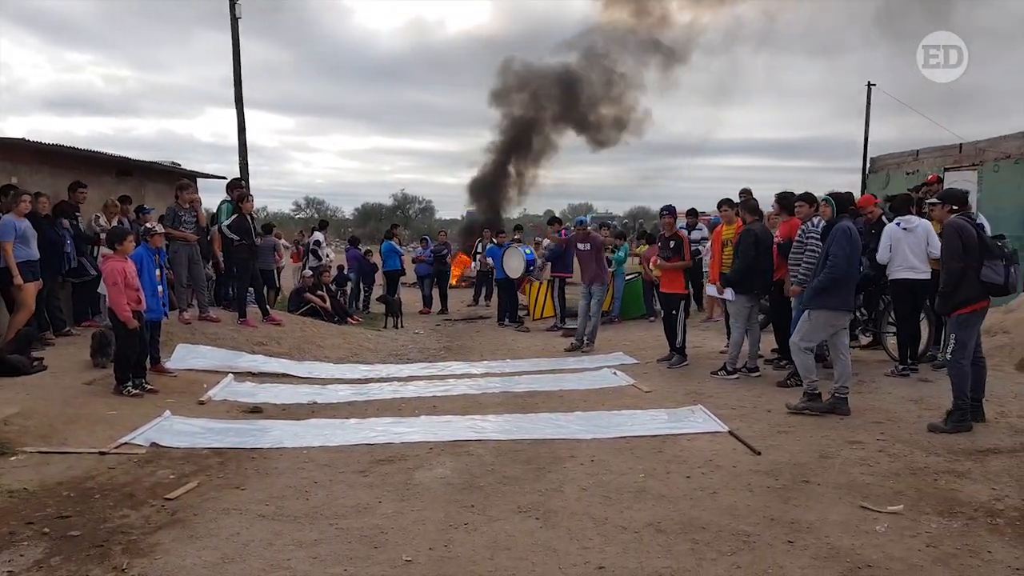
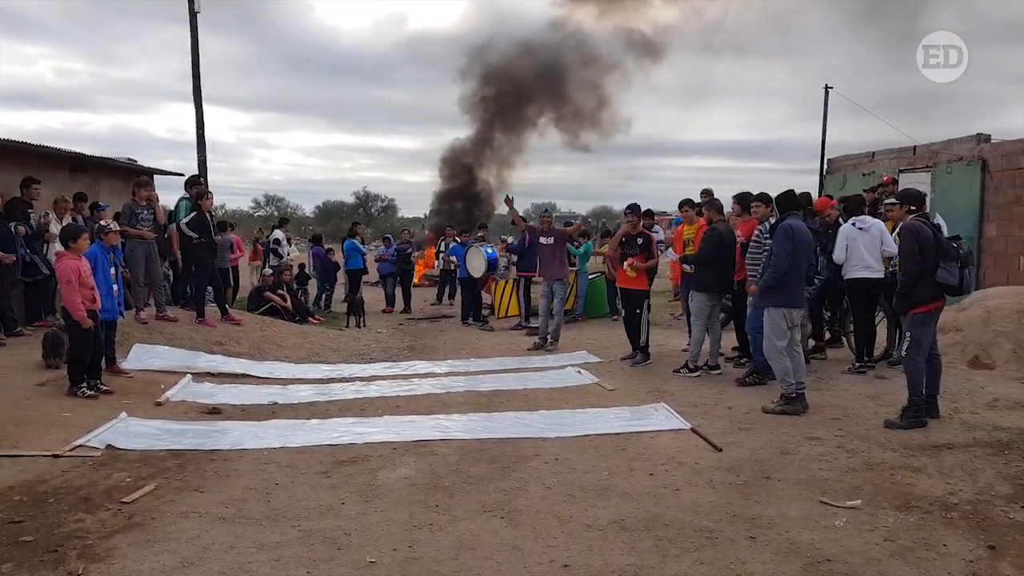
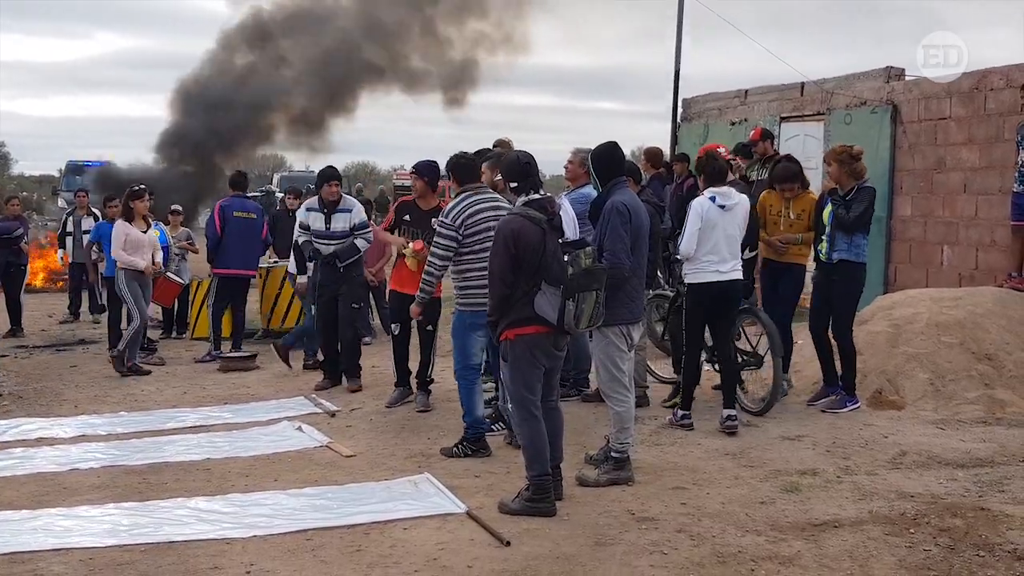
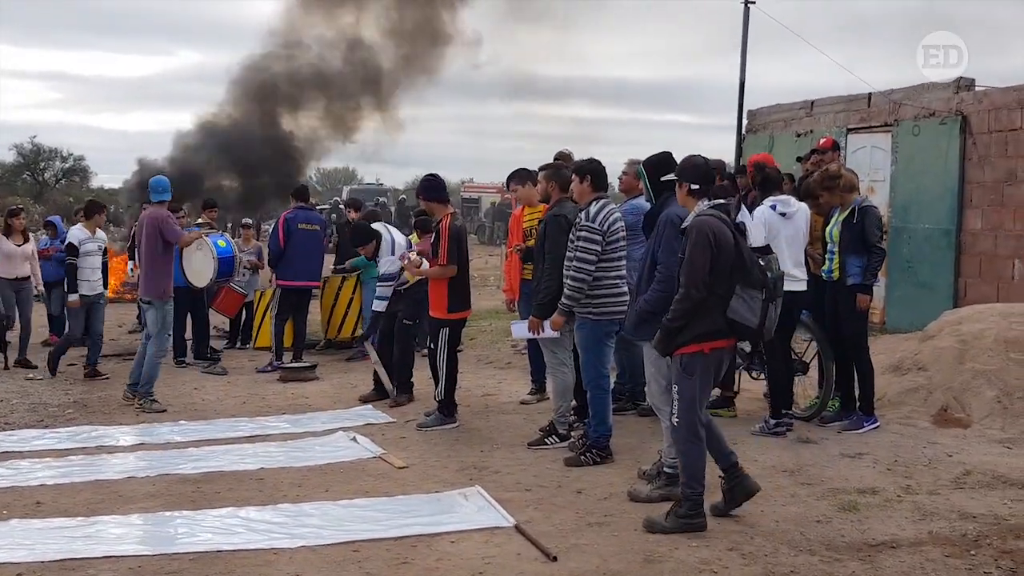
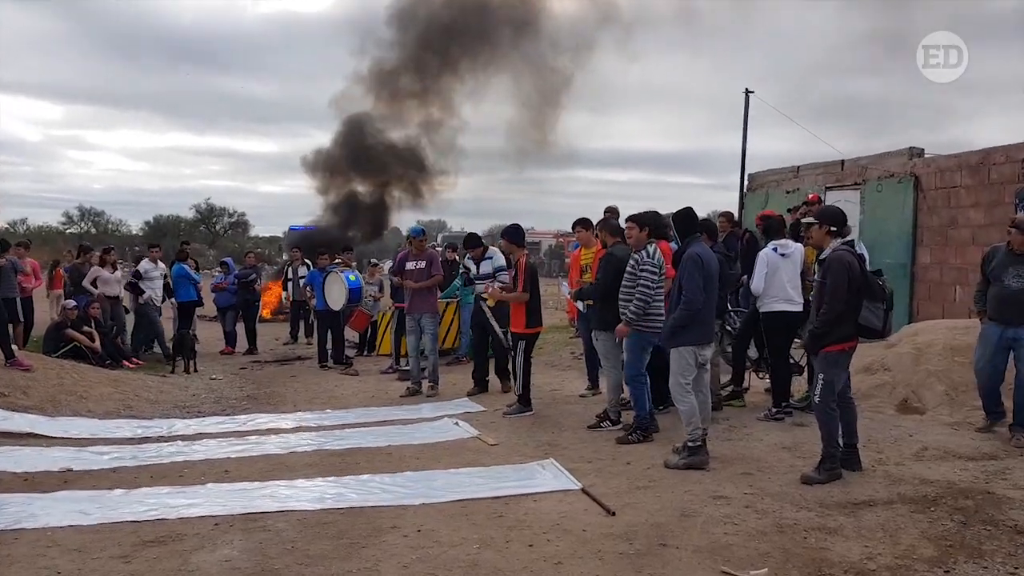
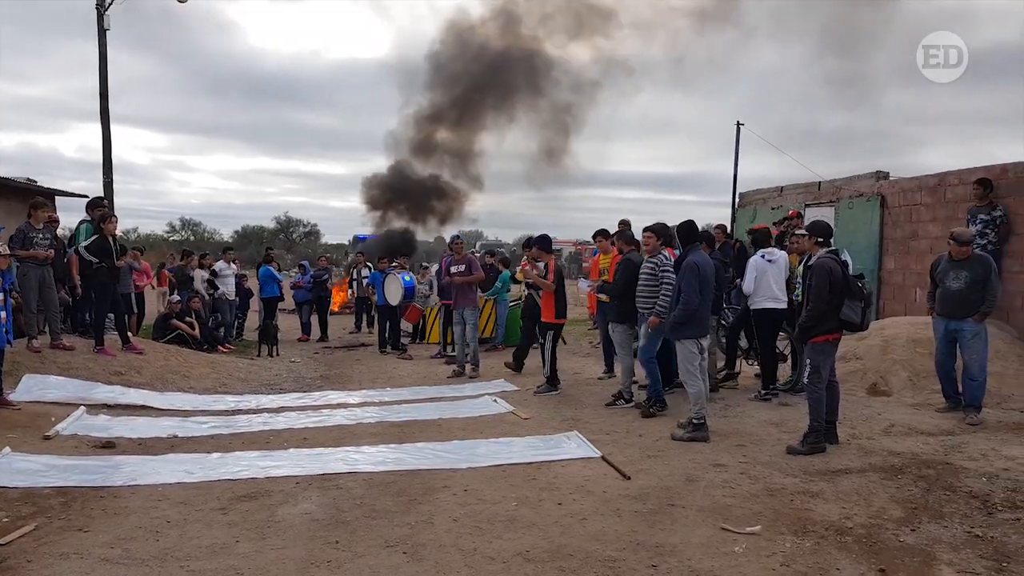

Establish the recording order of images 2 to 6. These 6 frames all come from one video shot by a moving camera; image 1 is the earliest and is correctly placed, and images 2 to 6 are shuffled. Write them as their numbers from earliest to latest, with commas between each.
2, 6, 5, 4, 3
